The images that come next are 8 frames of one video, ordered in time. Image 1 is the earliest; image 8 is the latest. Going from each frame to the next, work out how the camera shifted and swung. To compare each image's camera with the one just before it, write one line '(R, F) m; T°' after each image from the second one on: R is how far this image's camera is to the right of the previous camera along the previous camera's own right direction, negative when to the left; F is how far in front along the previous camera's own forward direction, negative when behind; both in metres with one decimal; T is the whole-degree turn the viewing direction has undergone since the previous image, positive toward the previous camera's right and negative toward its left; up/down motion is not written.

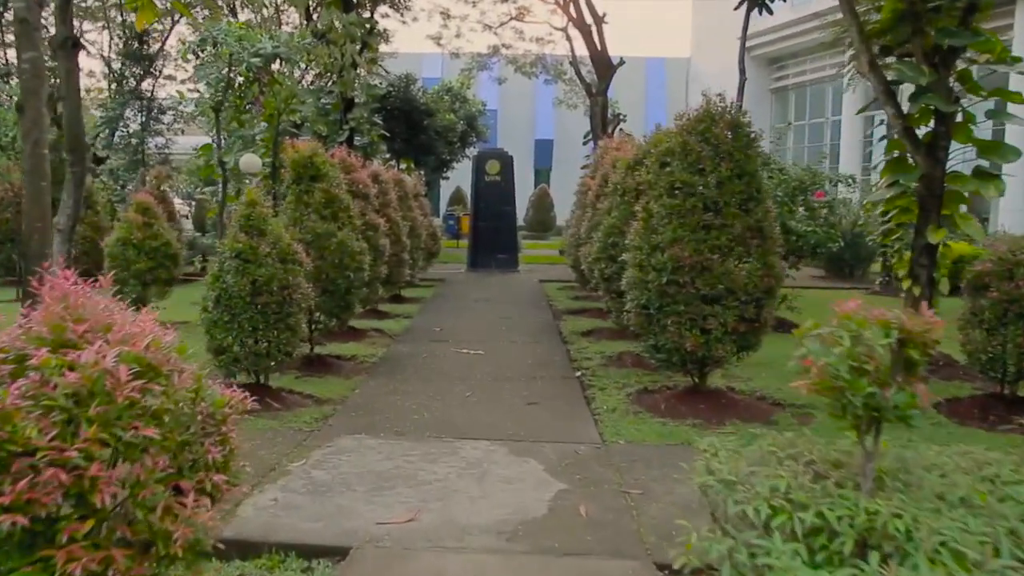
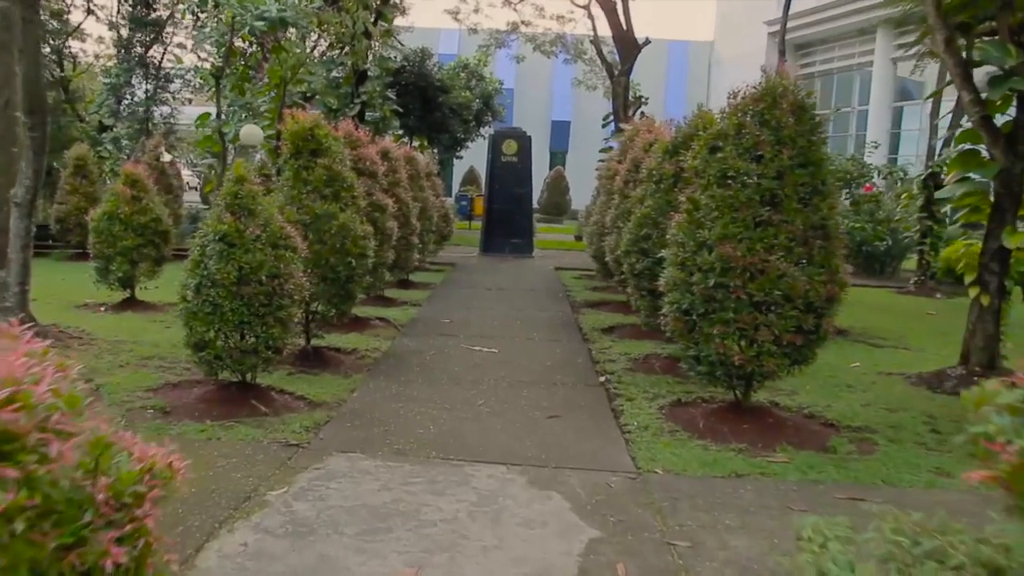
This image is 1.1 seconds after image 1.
(-0.1, +0.8) m; 0°
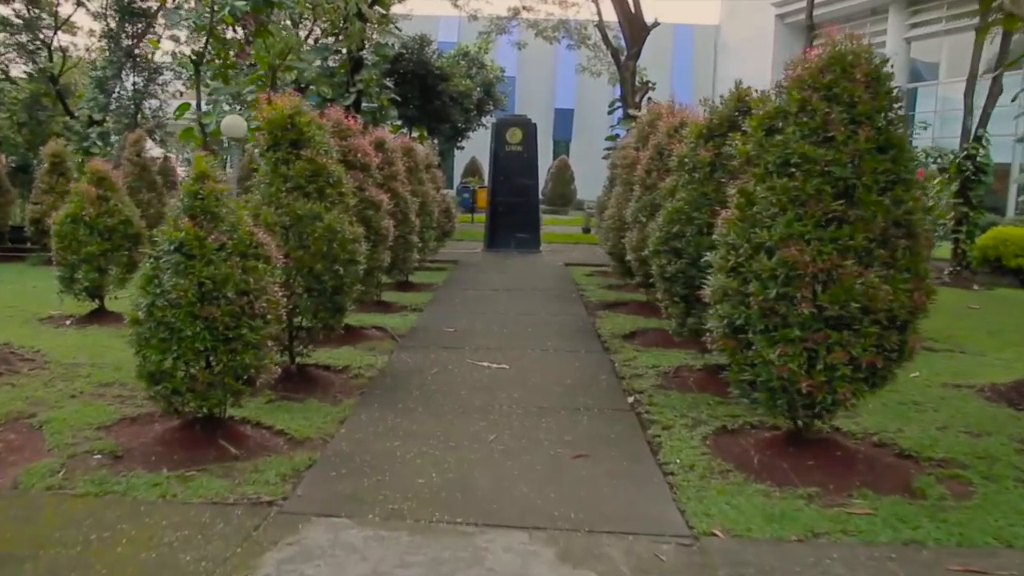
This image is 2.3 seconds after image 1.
(-0.1, +1.0) m; 0°
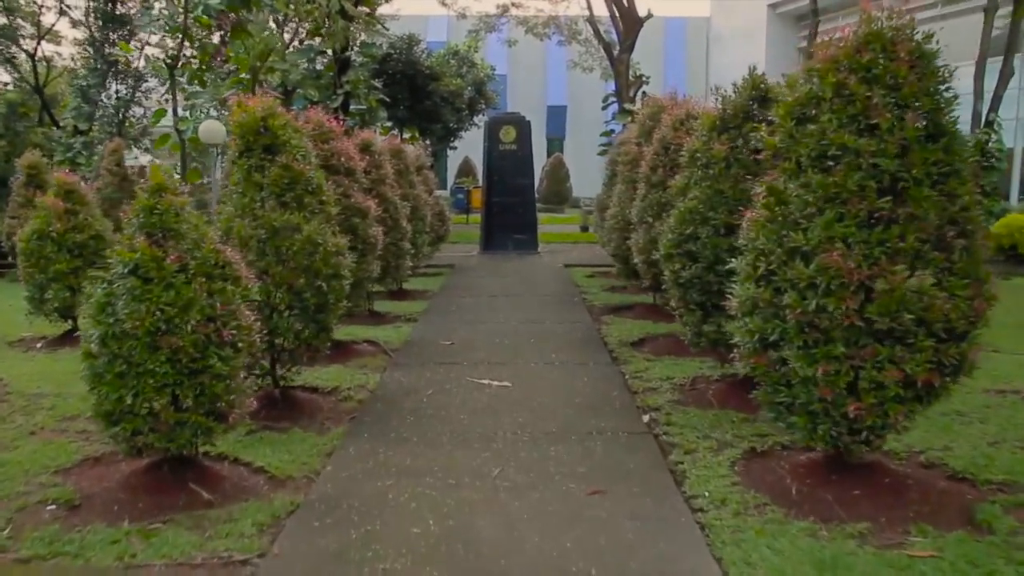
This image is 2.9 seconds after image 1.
(0.0, +0.6) m; 0°
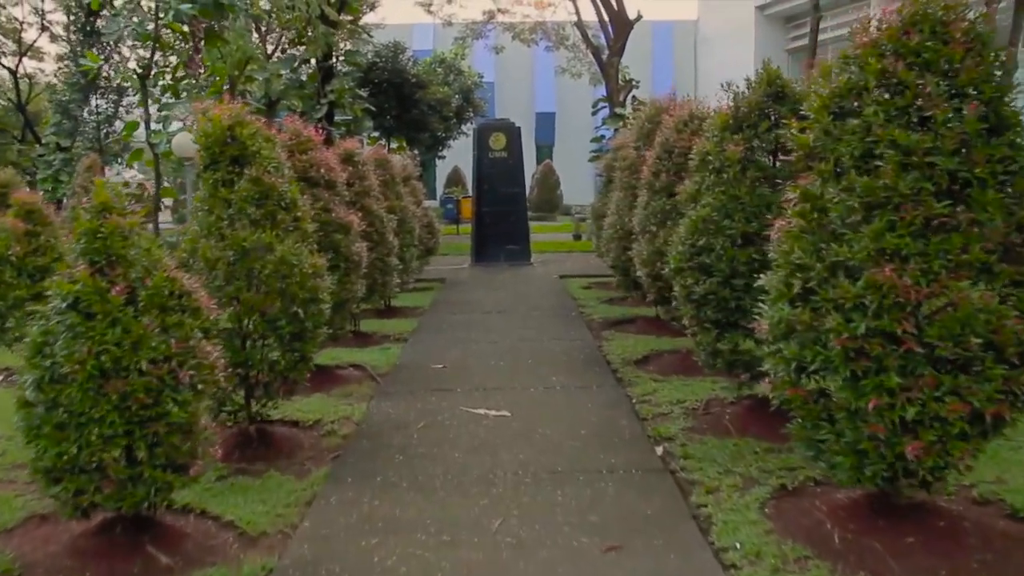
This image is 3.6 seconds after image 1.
(0.0, +0.5) m; 0°
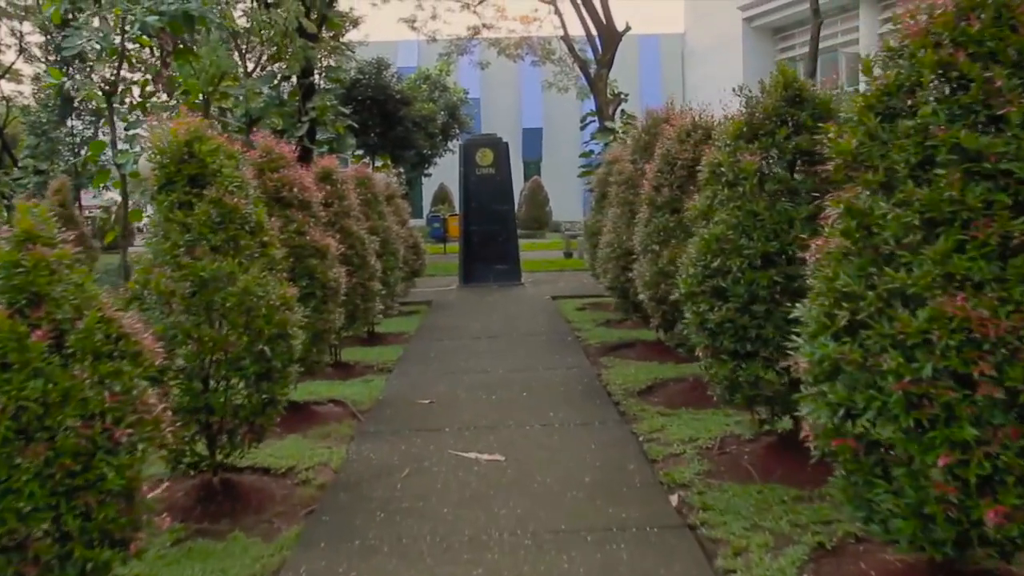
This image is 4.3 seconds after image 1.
(0.0, +0.6) m; +1°
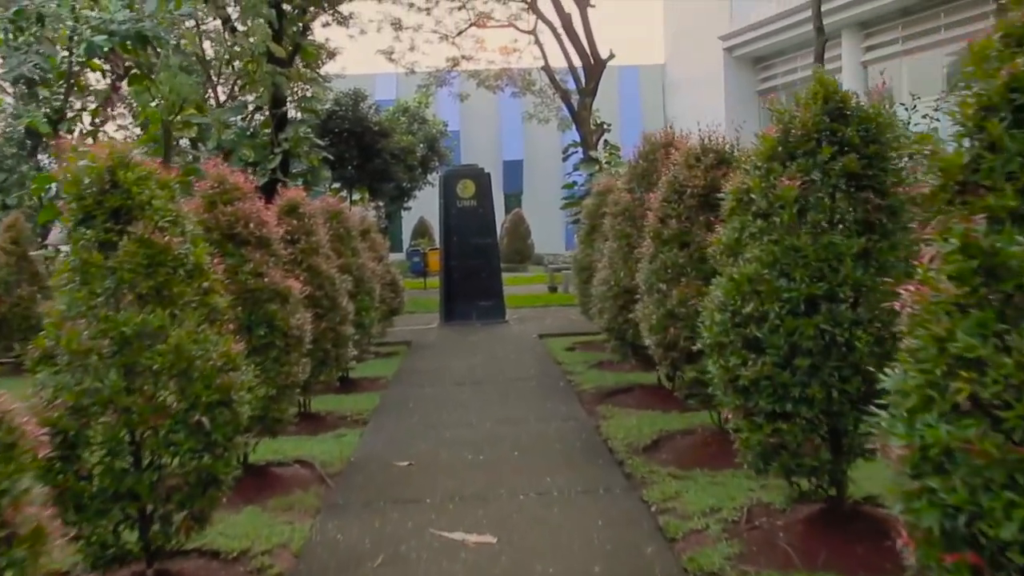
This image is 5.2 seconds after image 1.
(0.0, +0.8) m; +1°
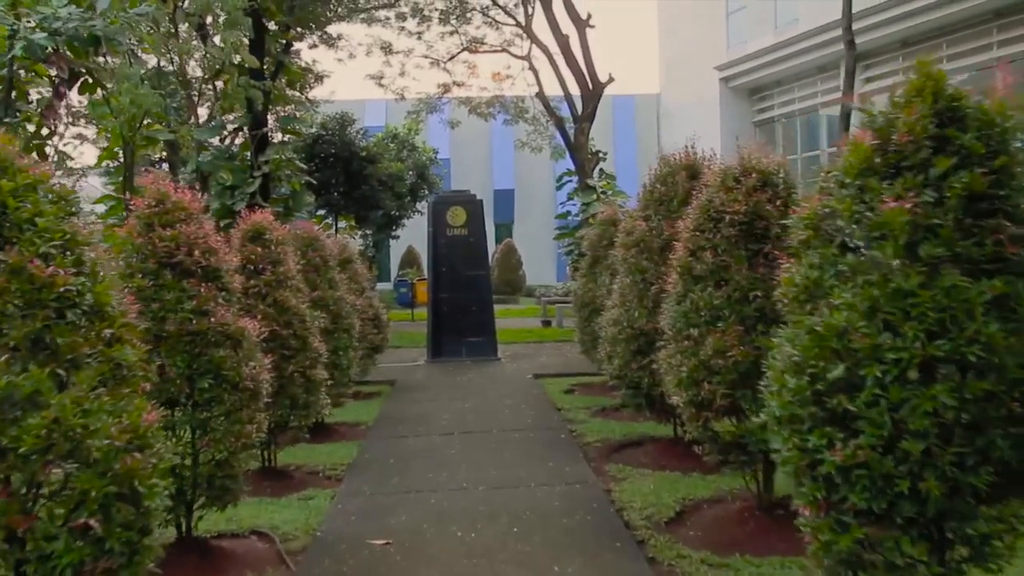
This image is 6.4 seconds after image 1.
(-0.1, +1.0) m; +1°
